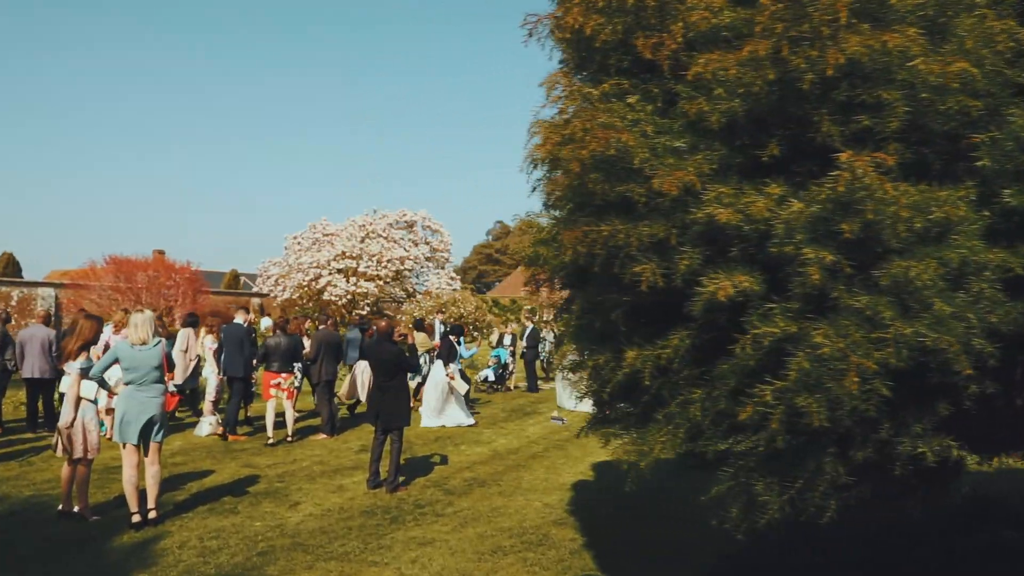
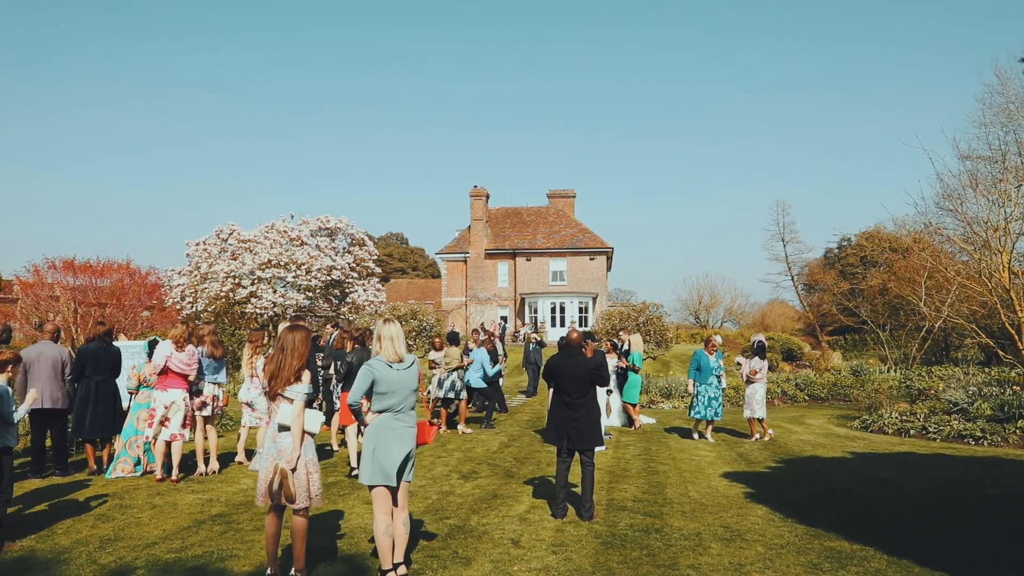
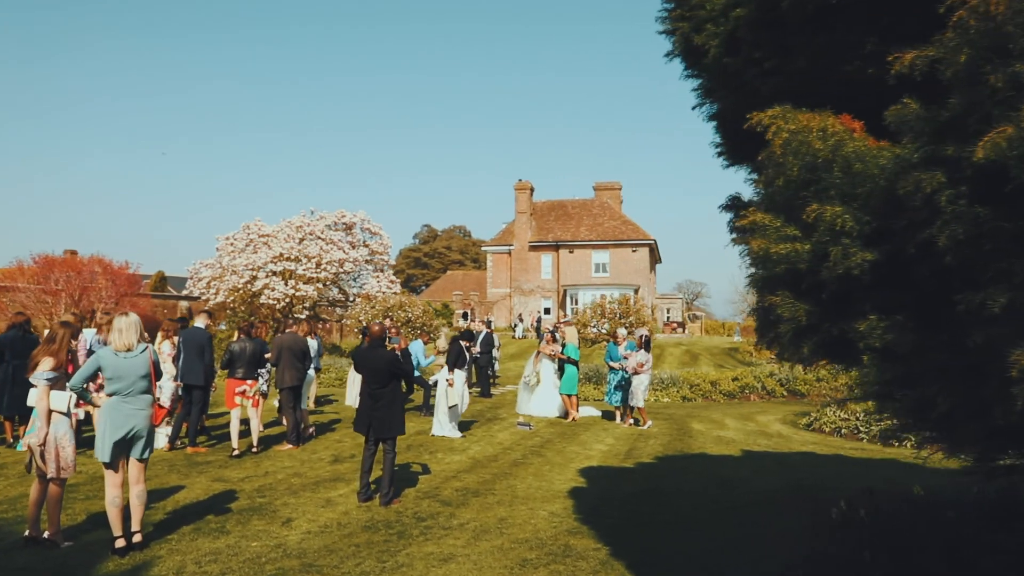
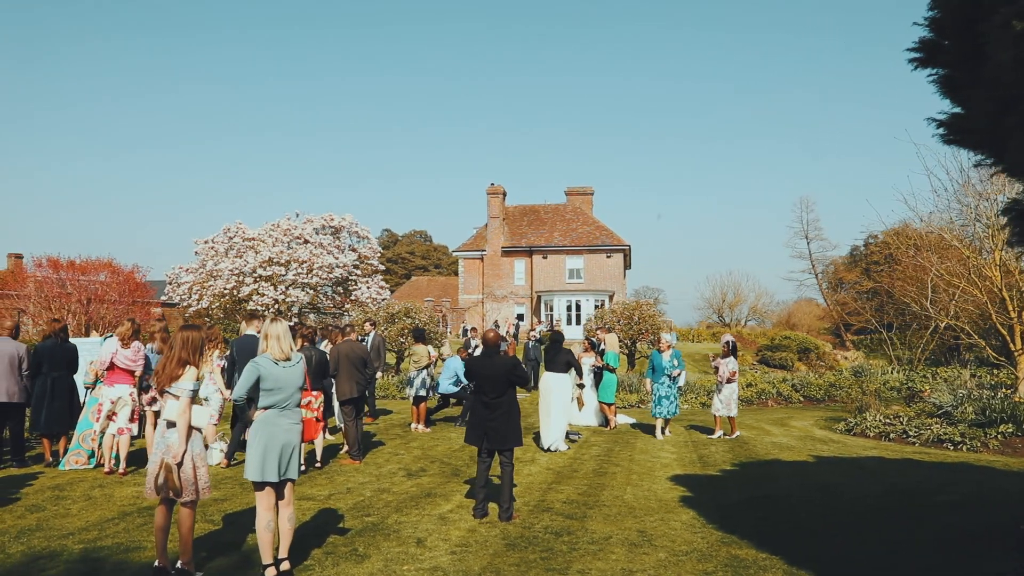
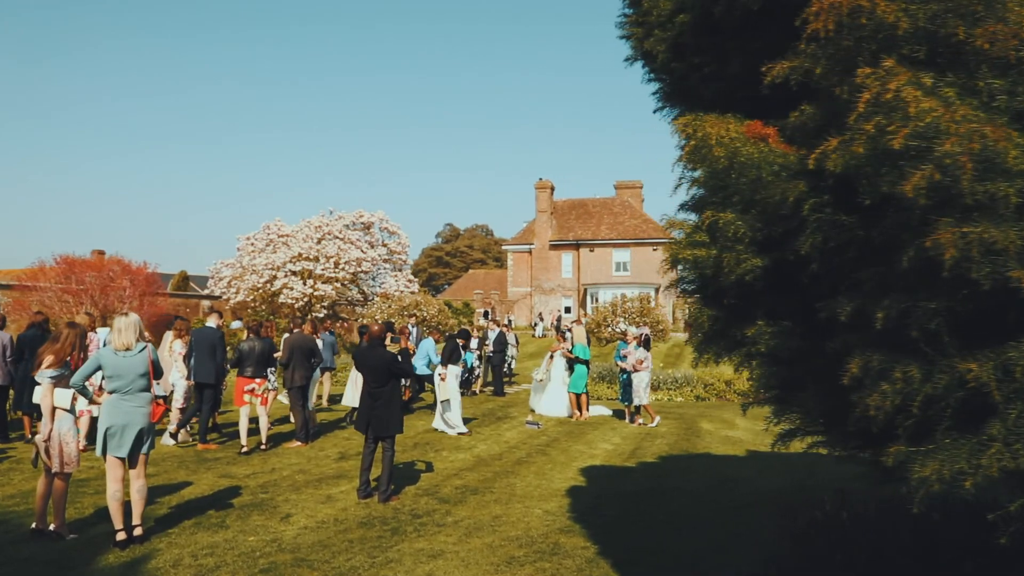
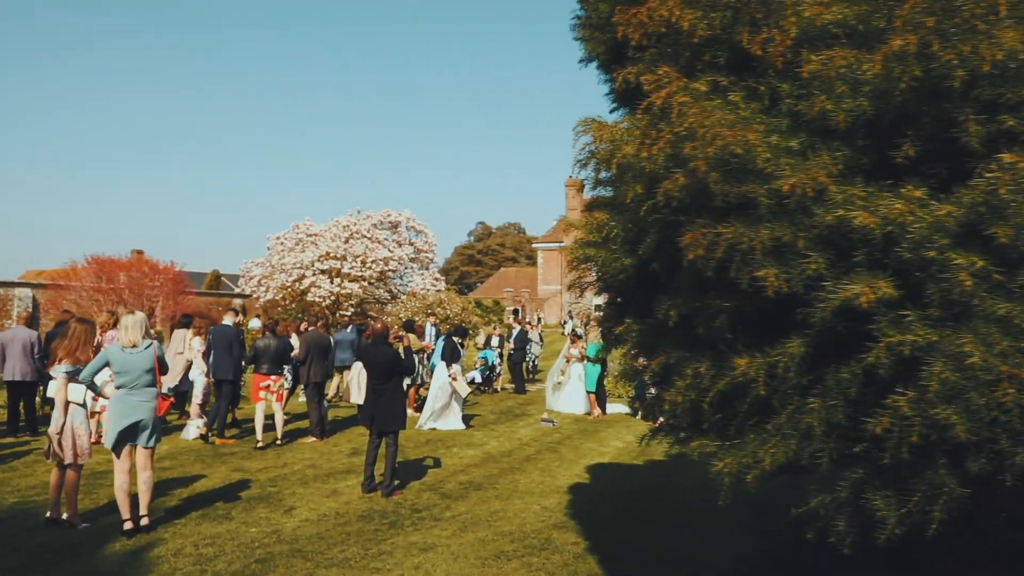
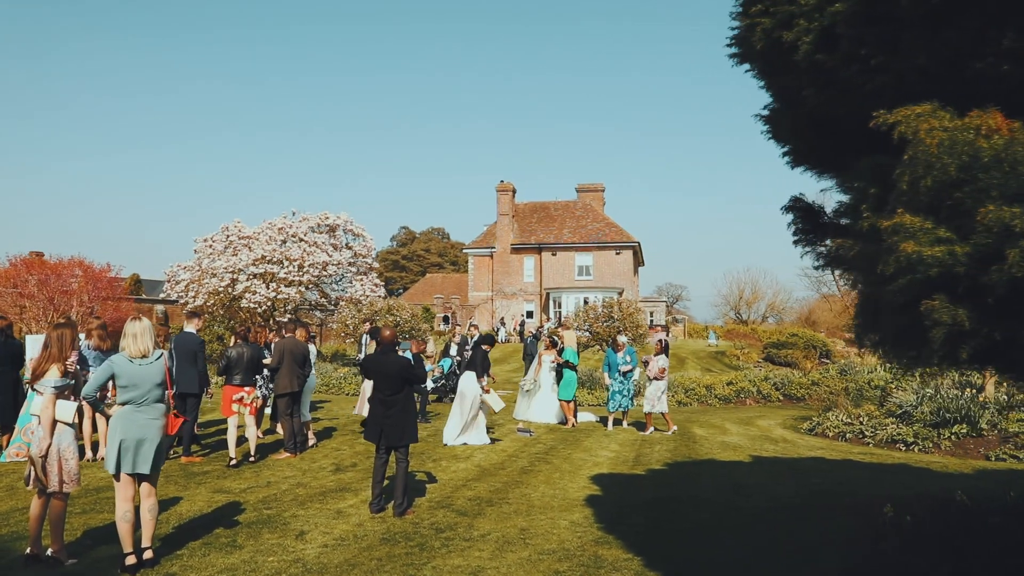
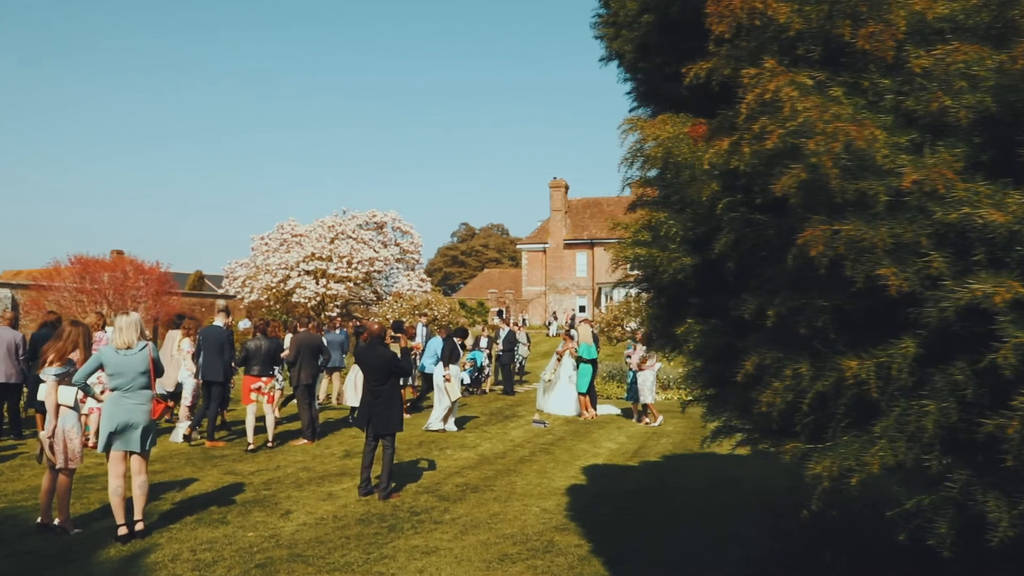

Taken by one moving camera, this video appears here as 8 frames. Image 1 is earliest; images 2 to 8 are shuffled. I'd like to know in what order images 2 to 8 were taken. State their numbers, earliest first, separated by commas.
6, 8, 5, 3, 7, 4, 2
